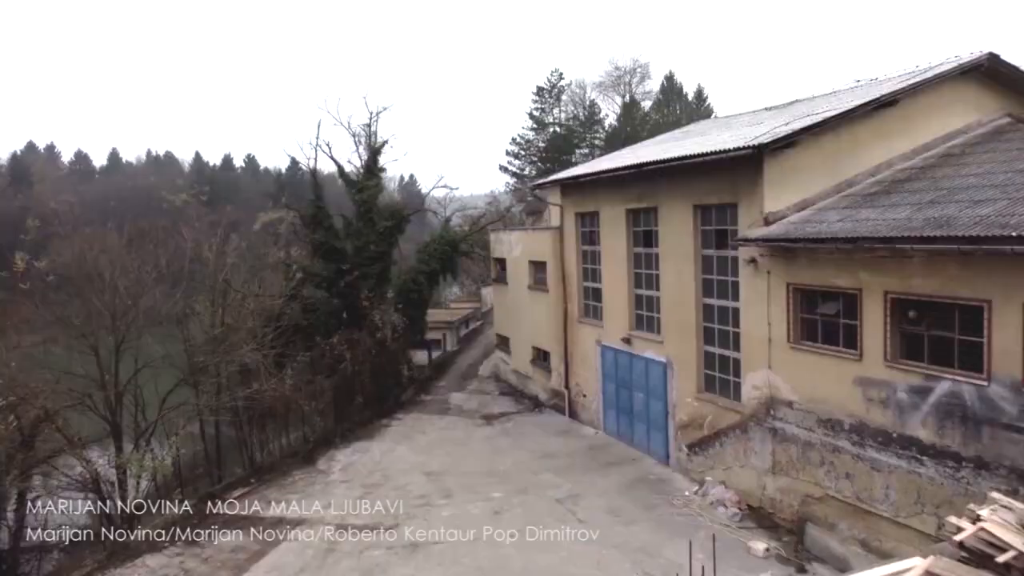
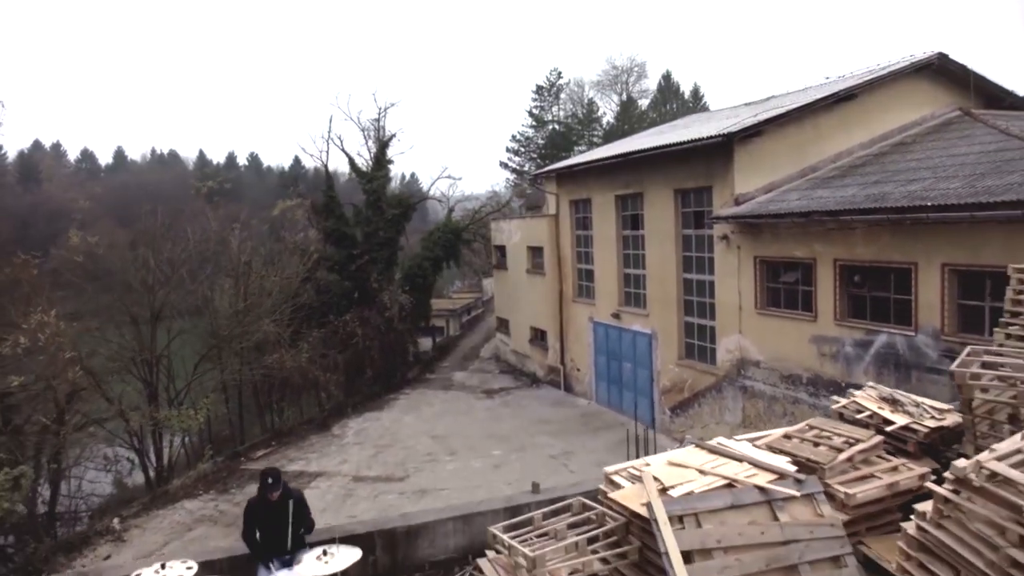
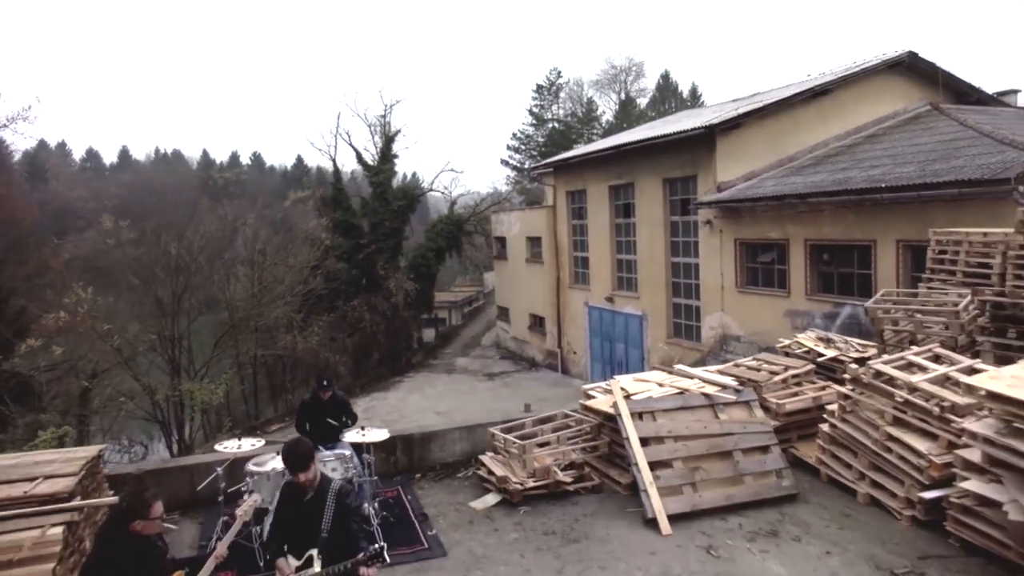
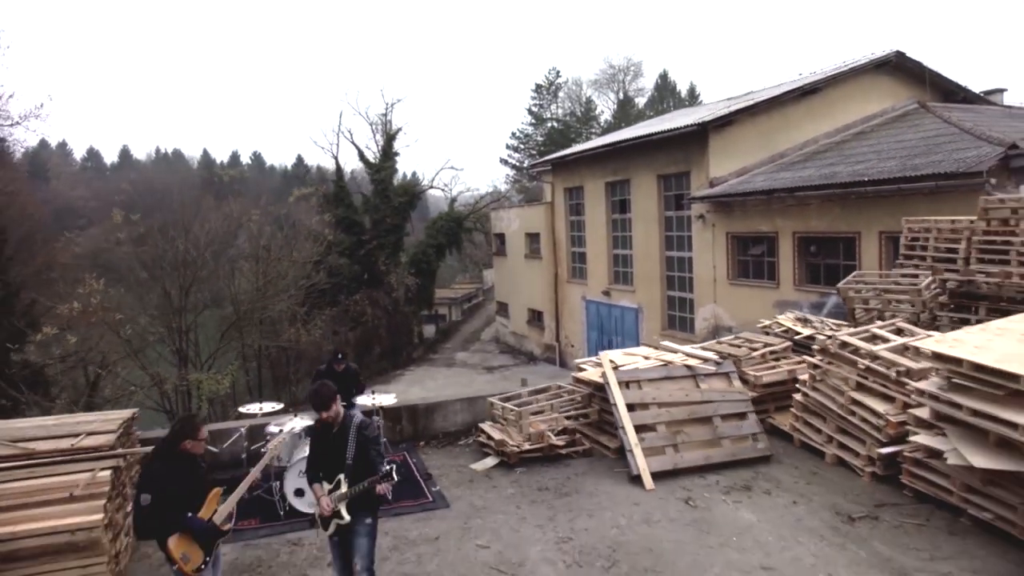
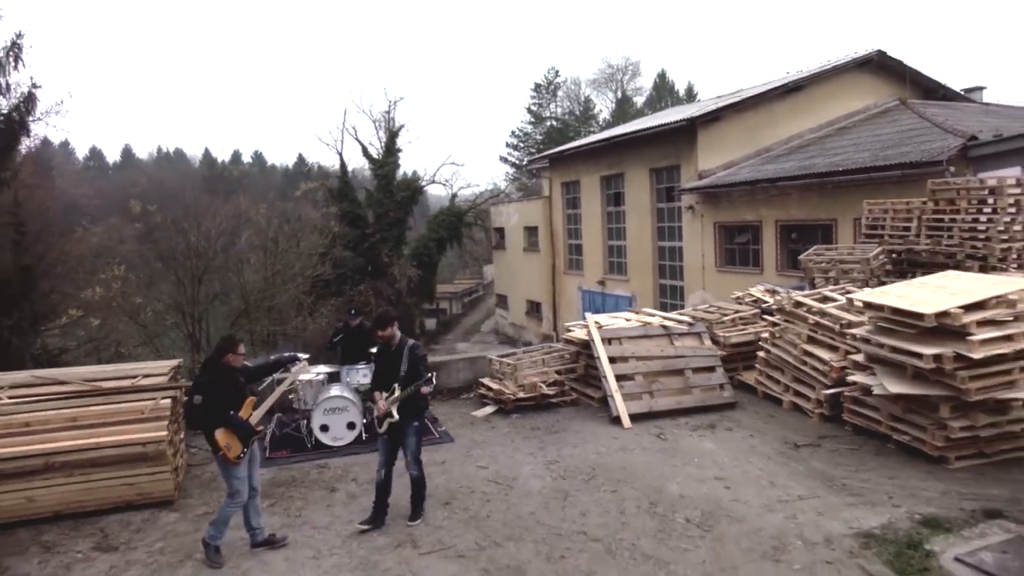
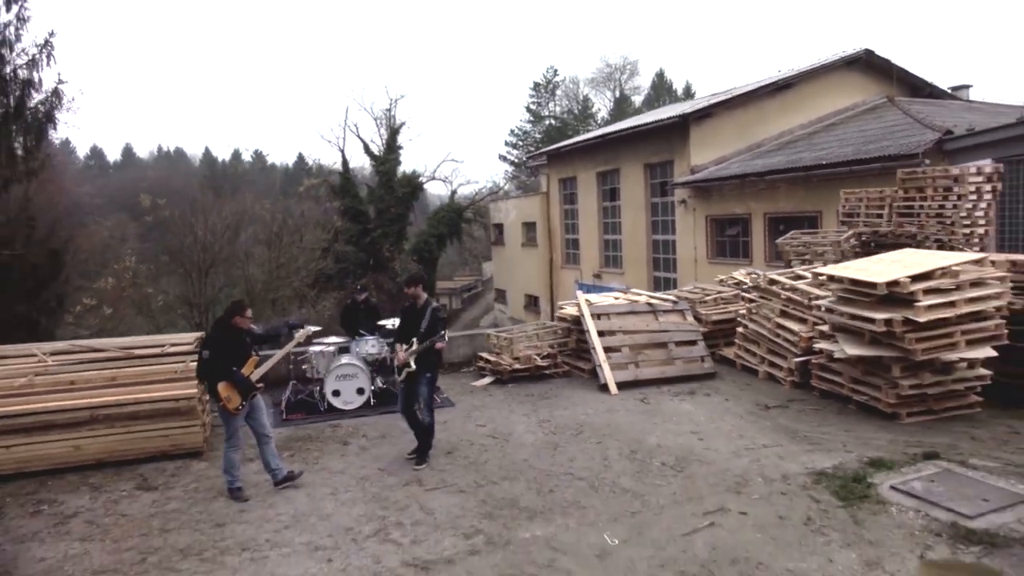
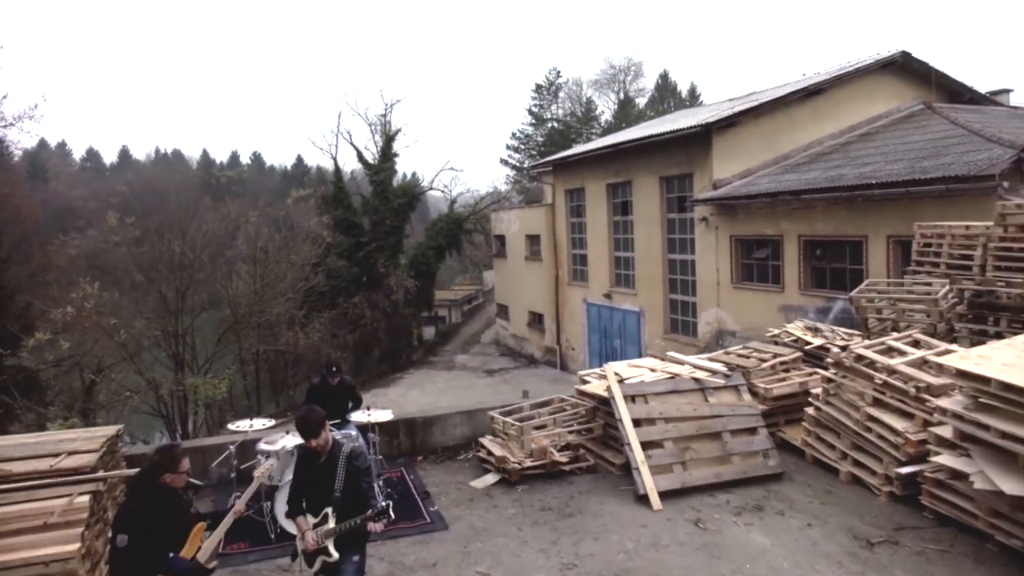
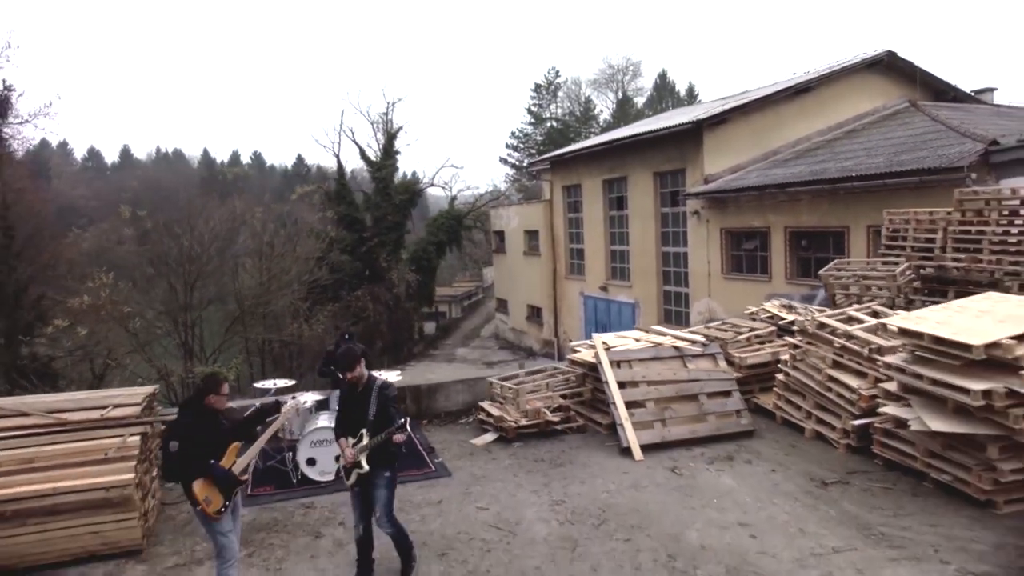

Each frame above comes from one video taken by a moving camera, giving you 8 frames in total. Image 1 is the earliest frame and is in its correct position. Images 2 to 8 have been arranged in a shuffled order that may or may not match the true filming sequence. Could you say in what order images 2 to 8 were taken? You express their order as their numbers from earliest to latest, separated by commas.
2, 3, 7, 4, 8, 5, 6
